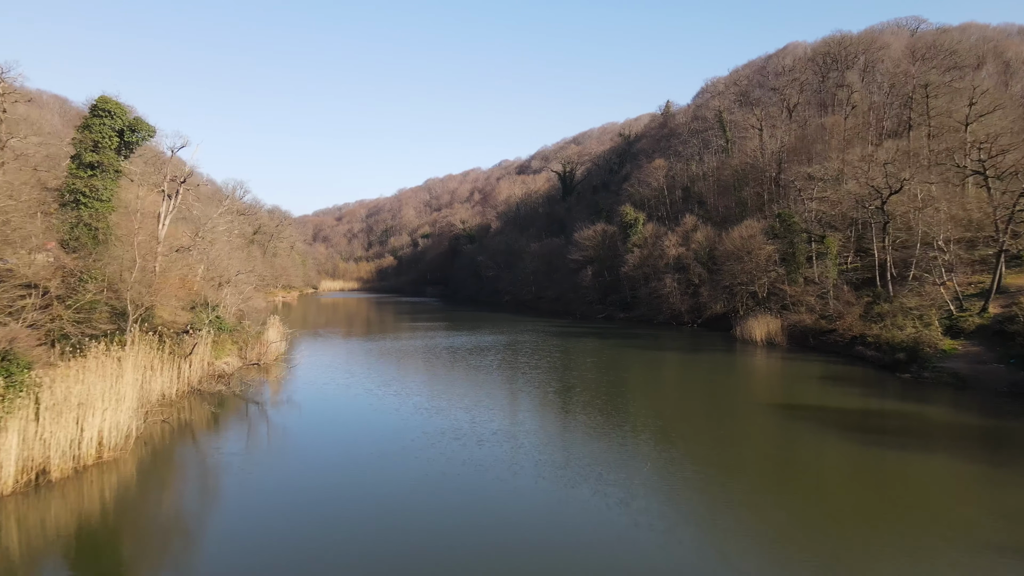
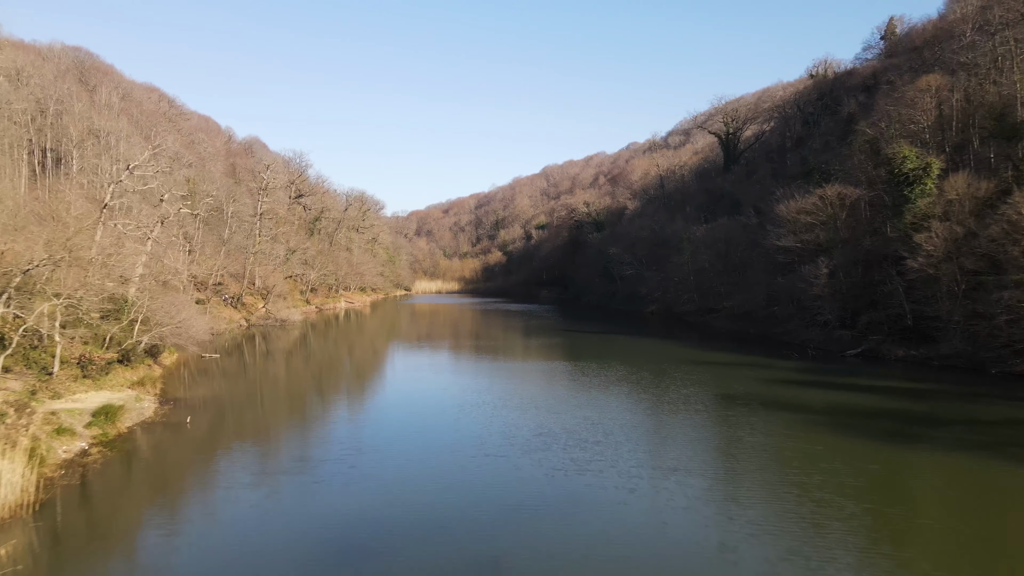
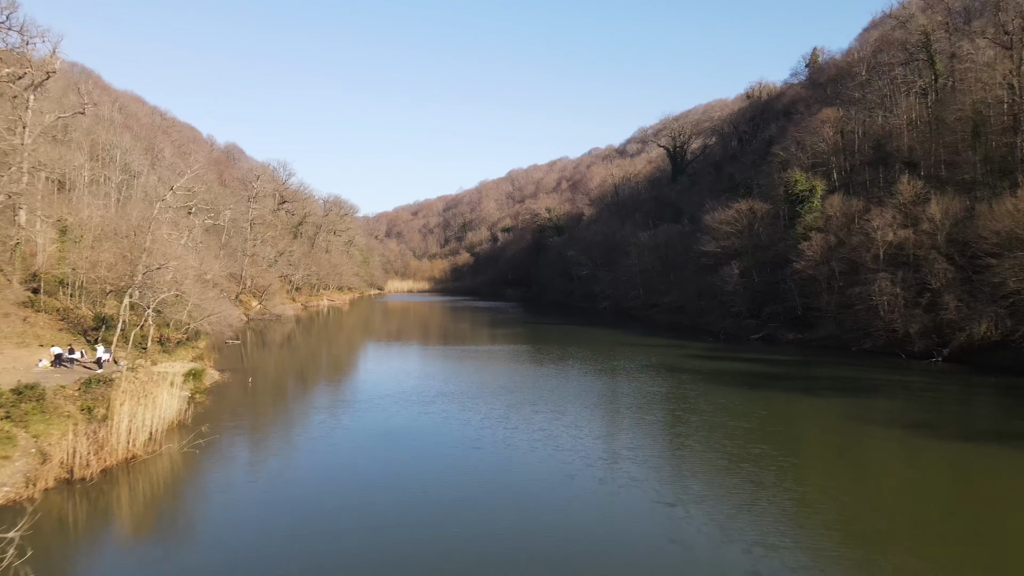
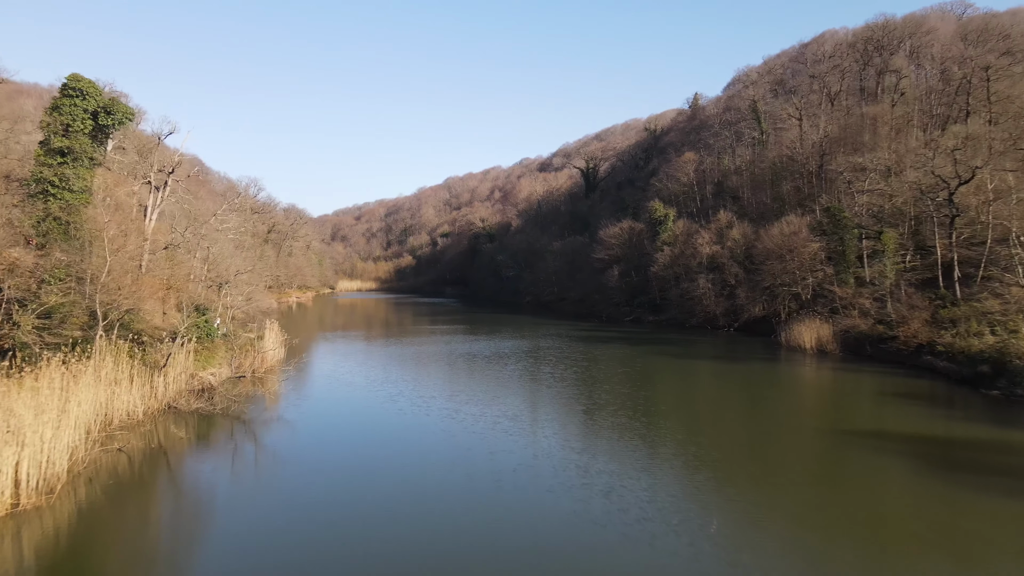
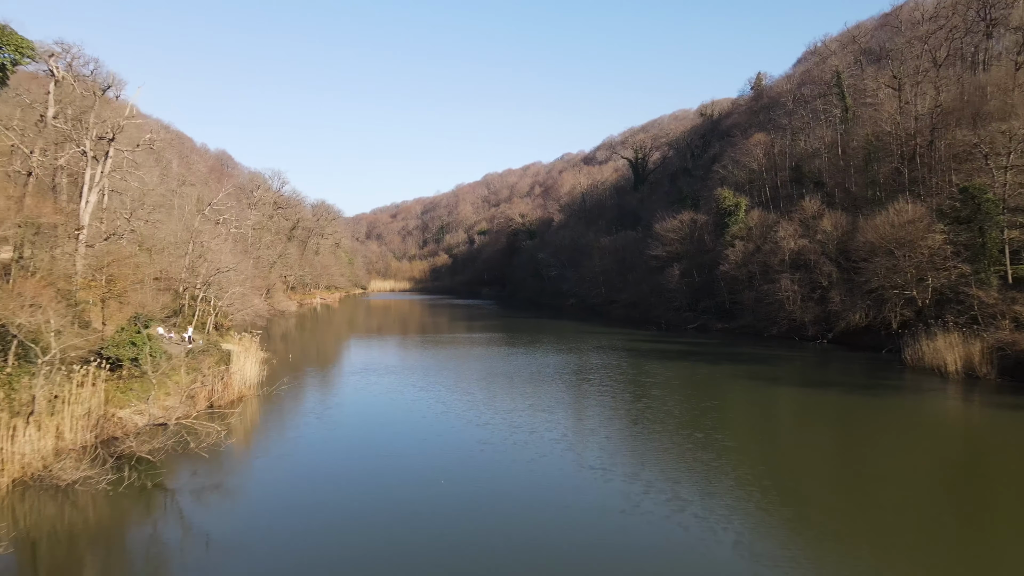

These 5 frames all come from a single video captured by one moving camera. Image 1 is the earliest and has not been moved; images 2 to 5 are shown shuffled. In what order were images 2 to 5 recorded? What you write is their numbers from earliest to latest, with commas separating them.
4, 5, 3, 2
